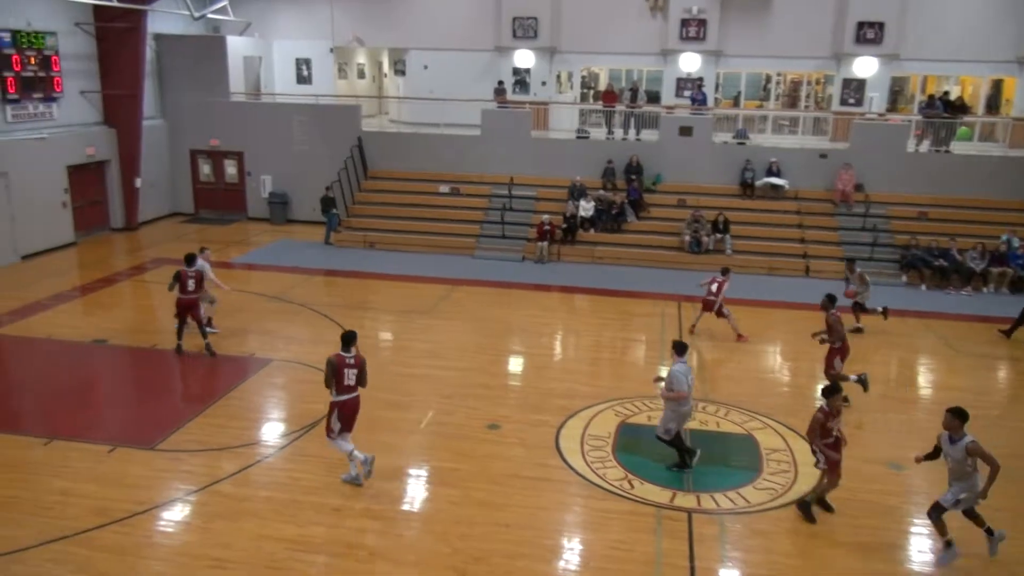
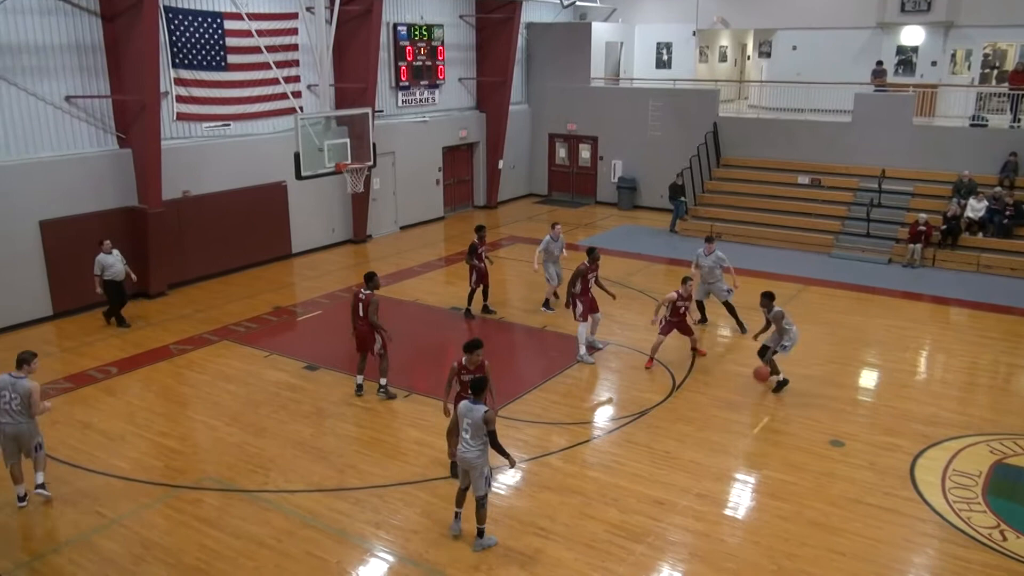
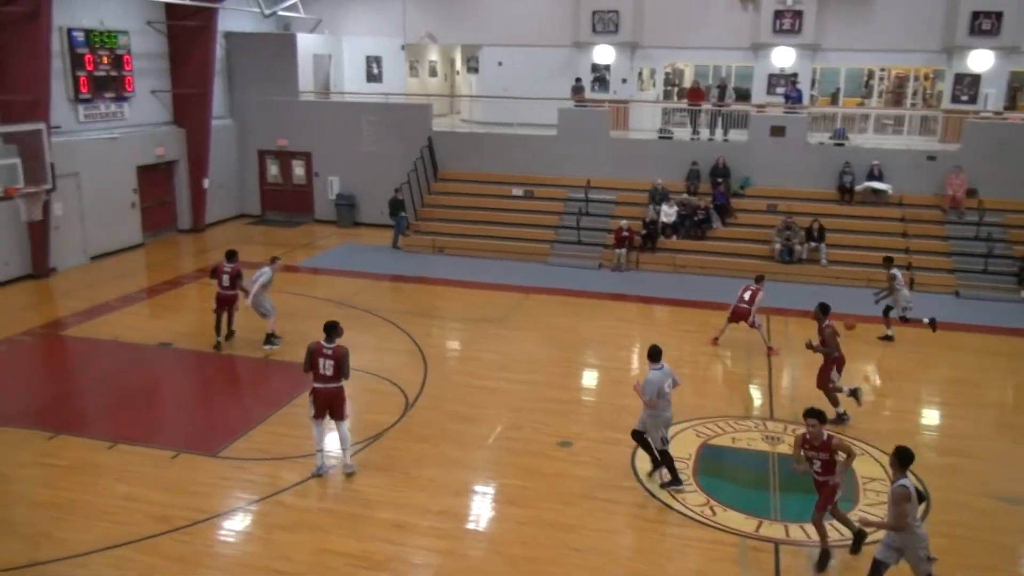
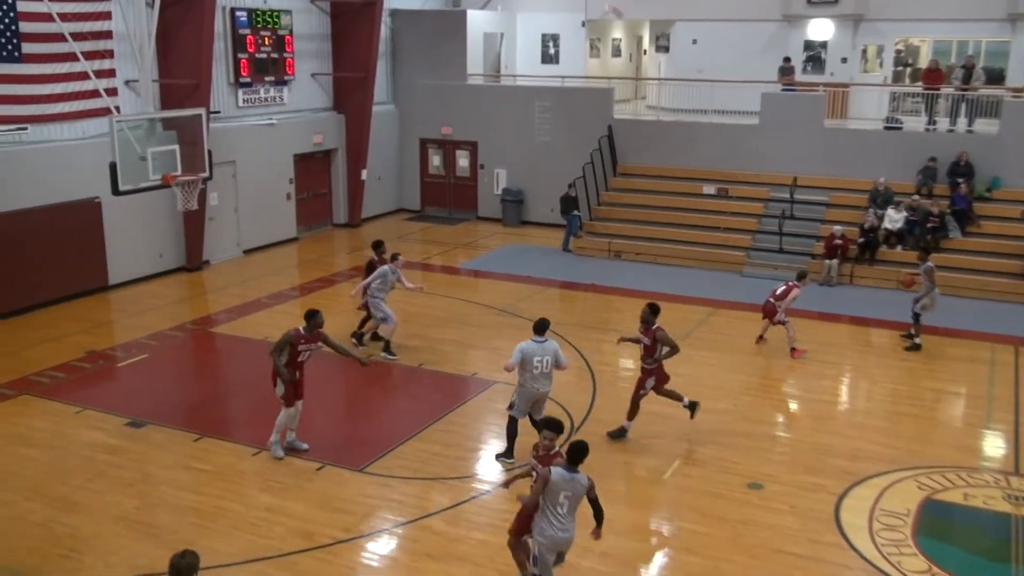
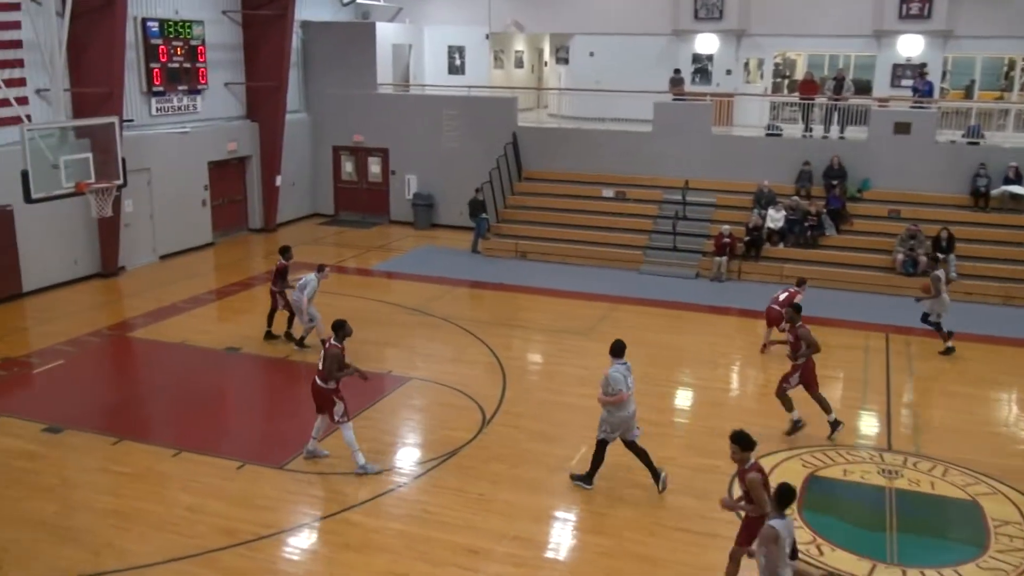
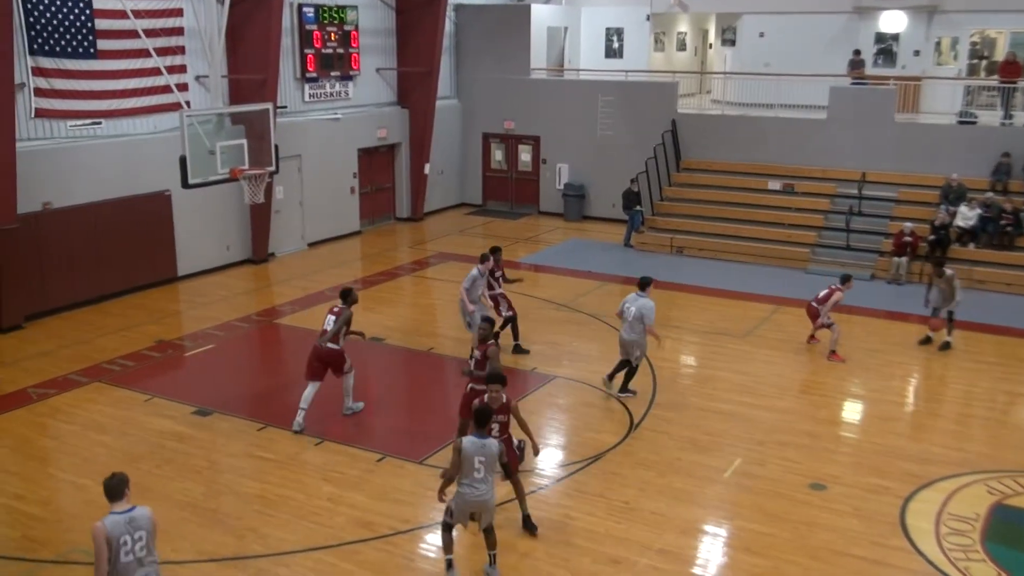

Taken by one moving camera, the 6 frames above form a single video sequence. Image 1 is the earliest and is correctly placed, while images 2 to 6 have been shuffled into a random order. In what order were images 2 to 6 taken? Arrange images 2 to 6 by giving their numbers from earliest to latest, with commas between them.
3, 5, 4, 6, 2
